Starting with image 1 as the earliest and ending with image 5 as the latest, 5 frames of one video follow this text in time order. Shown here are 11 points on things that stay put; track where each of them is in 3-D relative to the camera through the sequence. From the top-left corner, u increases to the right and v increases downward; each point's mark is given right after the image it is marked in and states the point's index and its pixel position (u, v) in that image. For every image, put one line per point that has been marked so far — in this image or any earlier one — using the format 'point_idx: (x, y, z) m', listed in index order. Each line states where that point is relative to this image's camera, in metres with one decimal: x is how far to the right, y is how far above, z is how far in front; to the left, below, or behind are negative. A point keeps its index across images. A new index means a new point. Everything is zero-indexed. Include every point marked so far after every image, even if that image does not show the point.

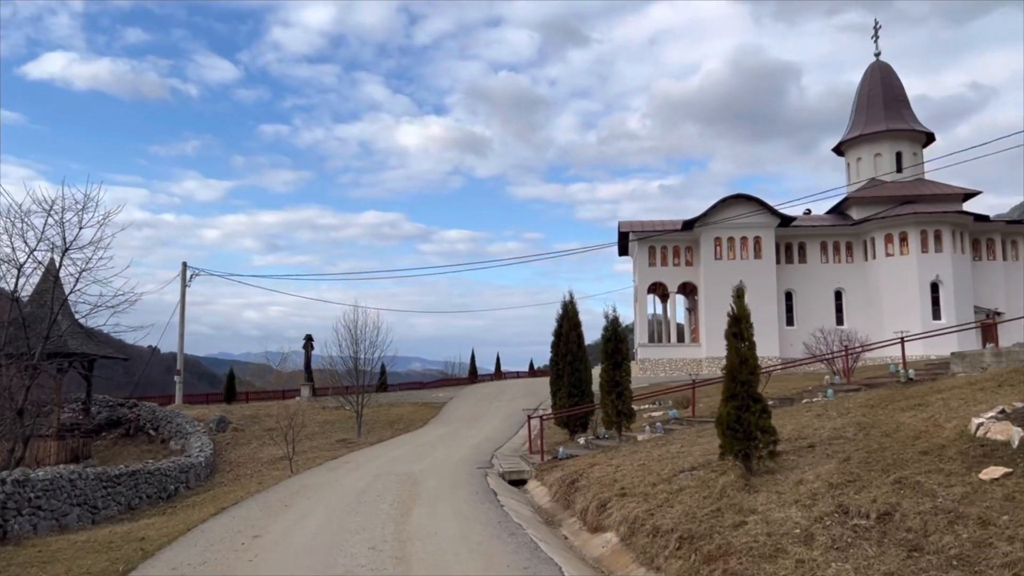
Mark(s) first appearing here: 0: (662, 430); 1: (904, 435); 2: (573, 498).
0: (+2.5, -2.4, +13.2) m
1: (+3.6, -1.3, +7.1) m
2: (+0.7, -2.5, +9.2) m
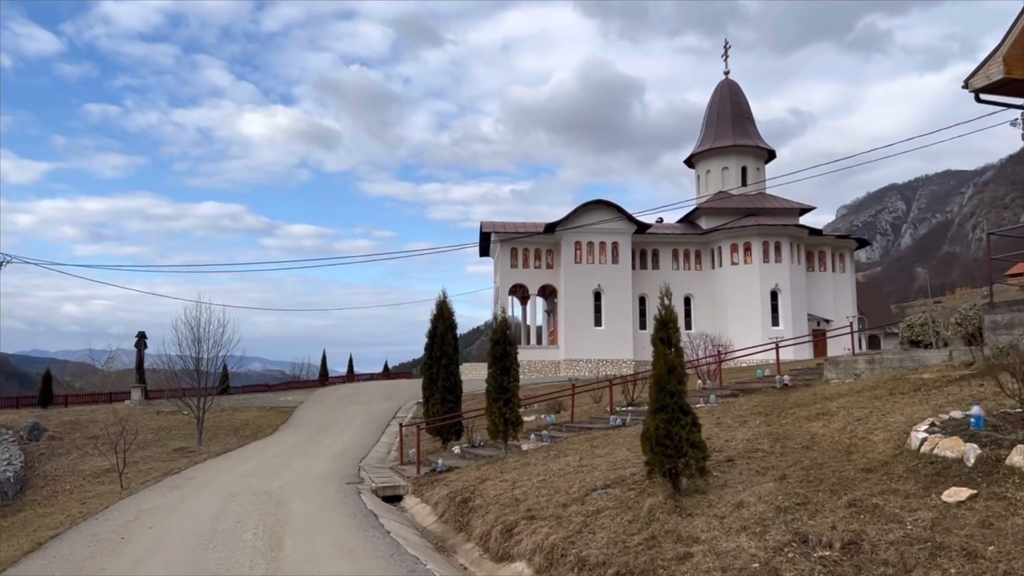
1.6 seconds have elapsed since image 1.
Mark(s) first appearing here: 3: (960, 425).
0: (+0.6, -2.4, +12.6) m
1: (+2.8, -1.4, +6.8) m
2: (-0.5, -2.4, +8.3) m
3: (+3.4, -1.0, +6.0) m
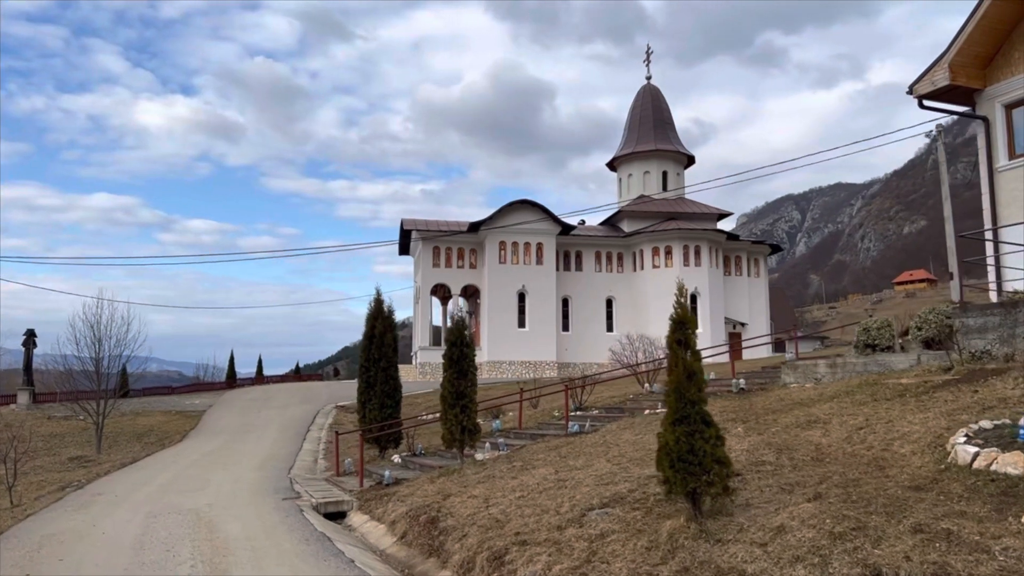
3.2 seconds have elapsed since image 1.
0: (-0.1, -2.4, +11.7) m
1: (+2.7, -1.4, +6.2) m
2: (-0.7, -2.4, +7.3) m
3: (+3.5, -1.0, +5.5) m
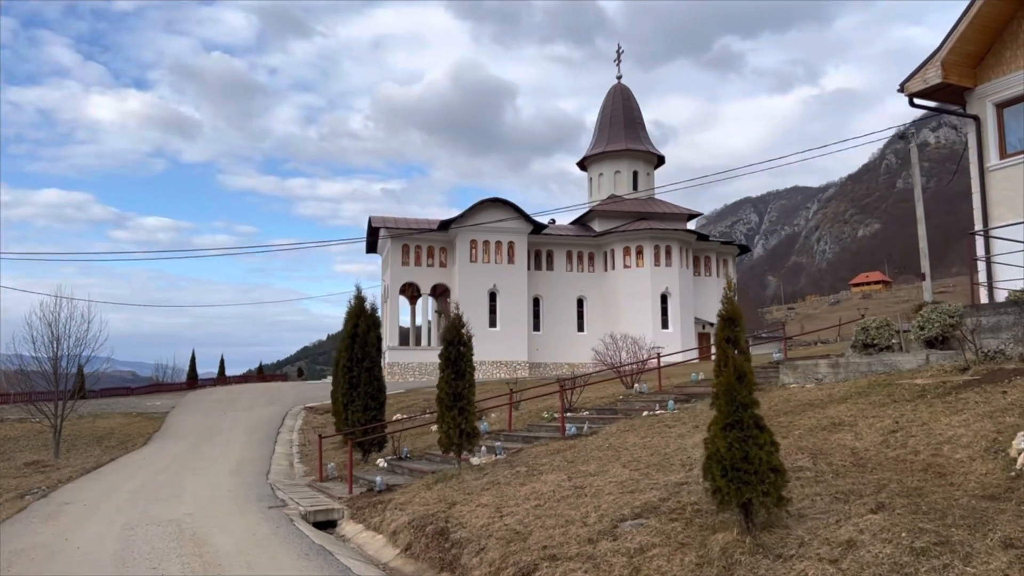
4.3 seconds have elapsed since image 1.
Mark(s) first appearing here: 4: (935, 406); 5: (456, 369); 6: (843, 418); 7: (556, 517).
0: (-0.2, -2.3, +11.2) m
1: (+2.9, -1.3, +5.9) m
2: (-0.5, -2.3, +6.8) m
3: (+3.7, -1.0, +5.2) m
4: (+4.3, -1.2, +7.9) m
5: (-0.8, -1.1, +10.4) m
6: (+3.6, -1.4, +8.4) m
7: (+0.4, -2.0, +6.8) m
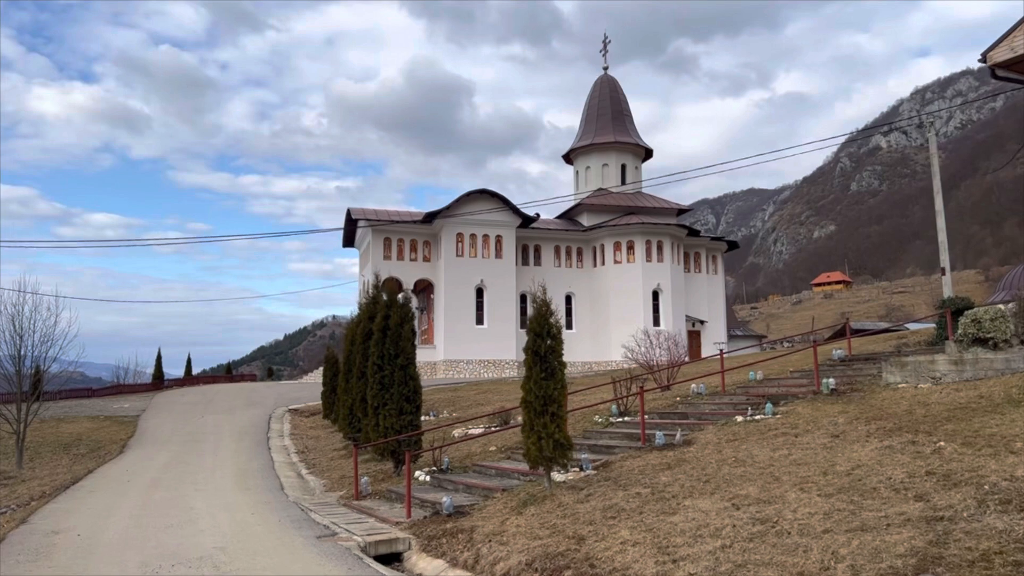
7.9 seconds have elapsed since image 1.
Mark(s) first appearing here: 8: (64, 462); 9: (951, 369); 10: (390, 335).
0: (+0.9, -2.1, +9.4) m
1: (+4.3, -1.2, +4.3) m
2: (+0.8, -2.1, +5.0) m
3: (+5.1, -0.8, +3.6) m
4: (+5.5, -1.0, +6.4) m
5: (+0.4, -0.9, +8.6) m
6: (+4.8, -1.2, +6.8) m
7: (+1.7, -1.8, +5.1) m
8: (-10.9, -4.2, +19.2) m
9: (+5.9, -1.1, +10.5) m
10: (-2.1, -0.8, +13.1) m
